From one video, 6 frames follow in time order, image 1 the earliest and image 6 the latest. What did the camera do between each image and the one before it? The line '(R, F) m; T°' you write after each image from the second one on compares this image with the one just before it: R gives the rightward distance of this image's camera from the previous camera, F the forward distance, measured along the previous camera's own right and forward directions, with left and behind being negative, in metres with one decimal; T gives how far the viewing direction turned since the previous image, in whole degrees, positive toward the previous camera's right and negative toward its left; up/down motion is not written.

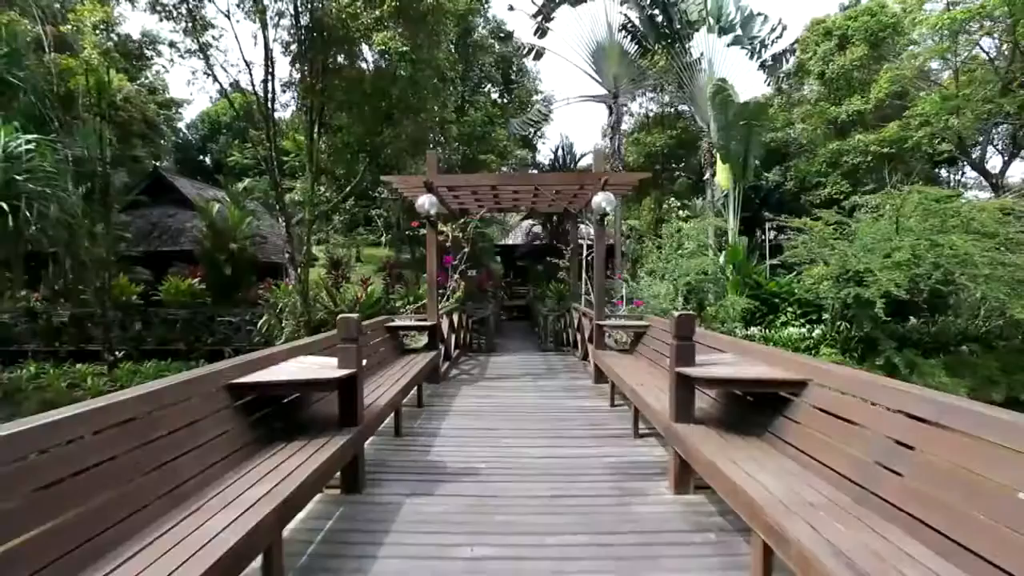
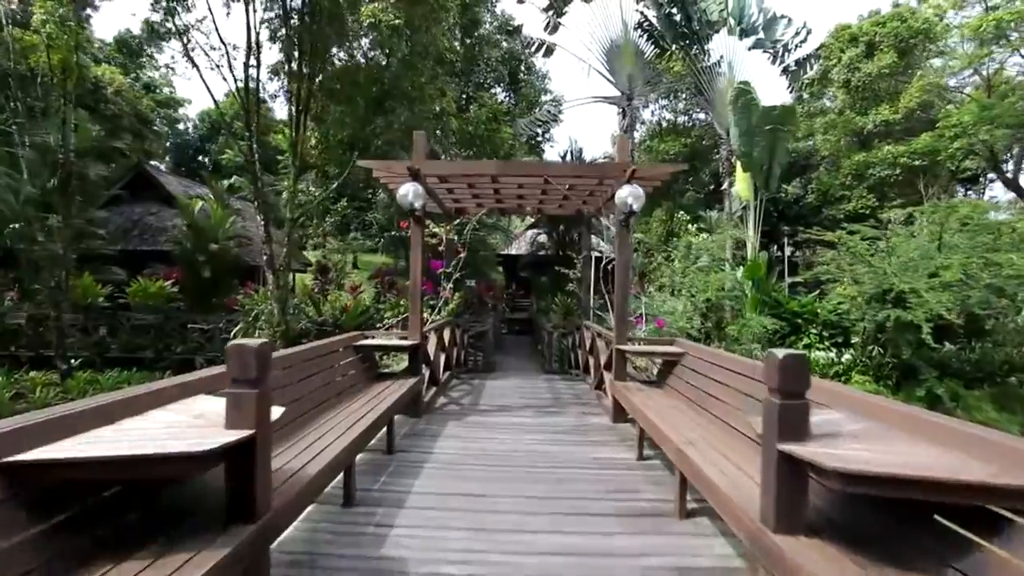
(0.0, +0.8) m; 0°
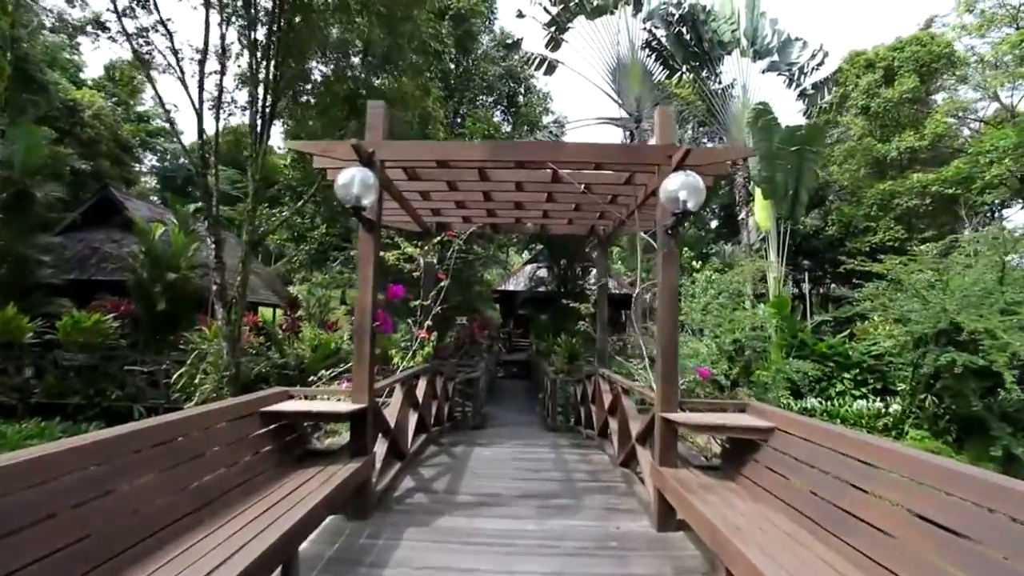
(0.0, +1.1) m; 0°
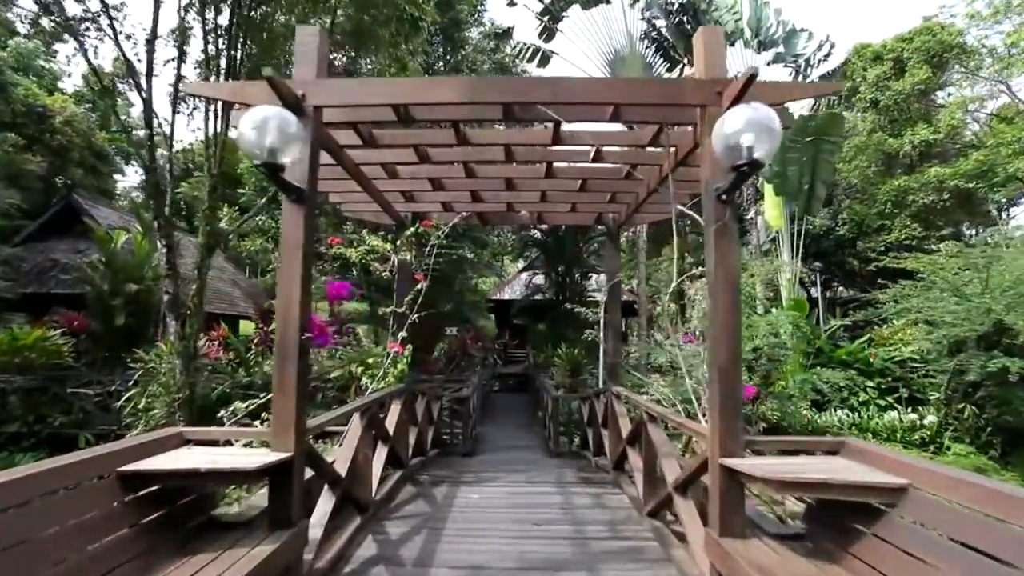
(0.0, +0.7) m; 0°
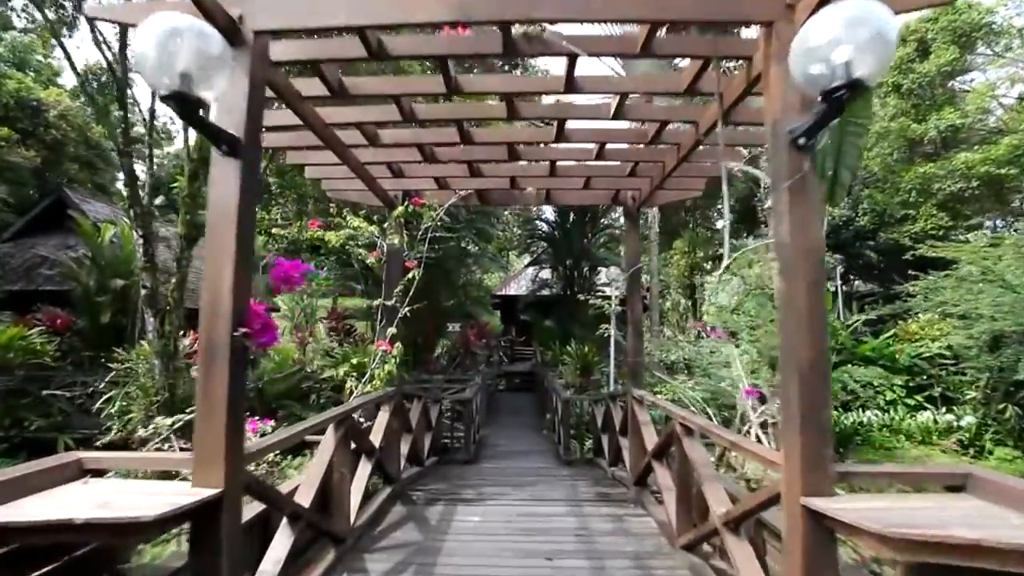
(0.0, +0.4) m; -1°
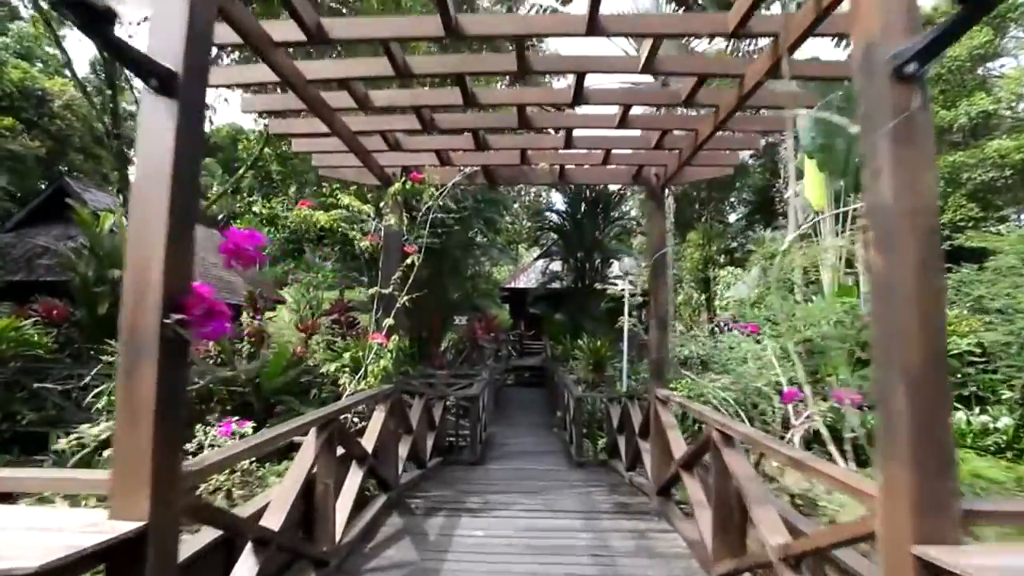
(0.0, +0.3) m; -1°
